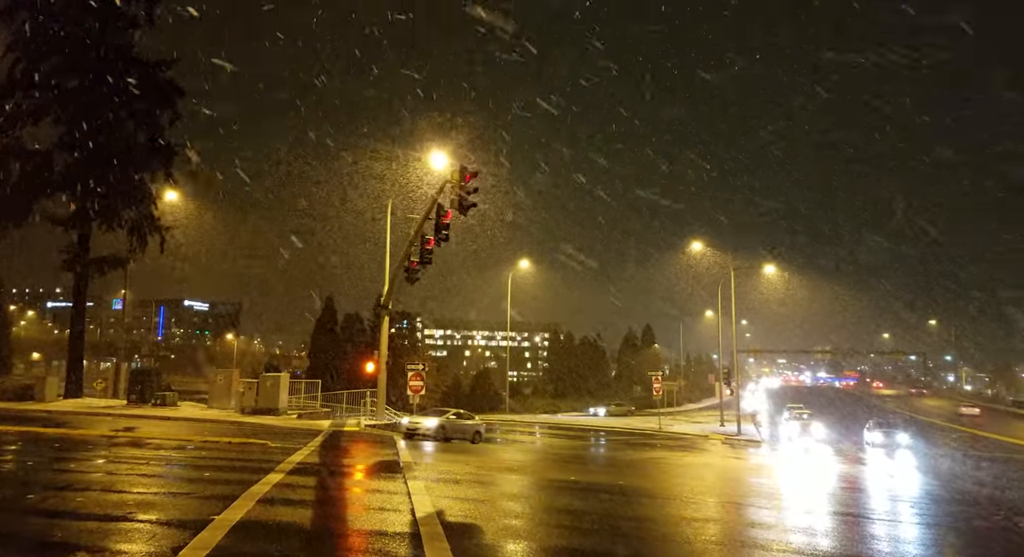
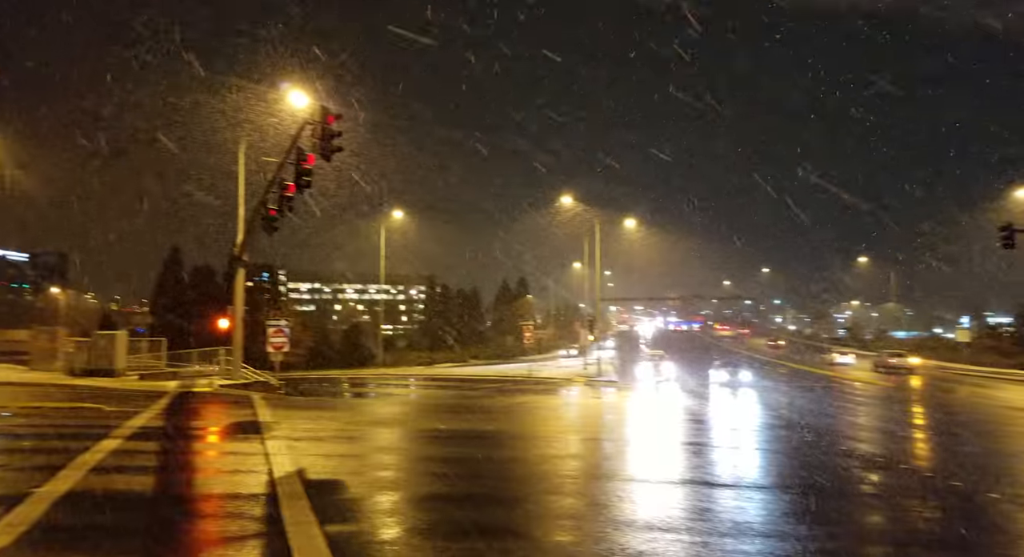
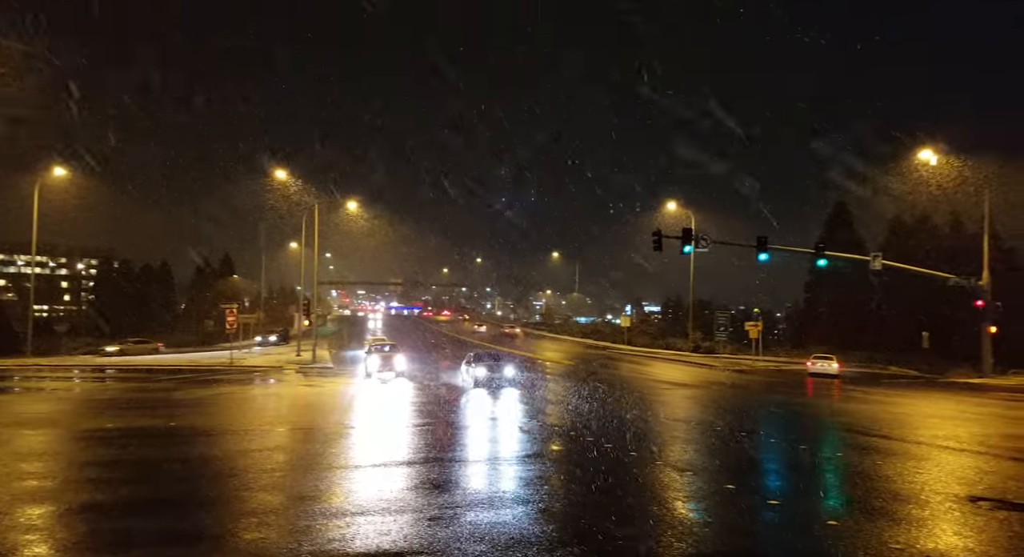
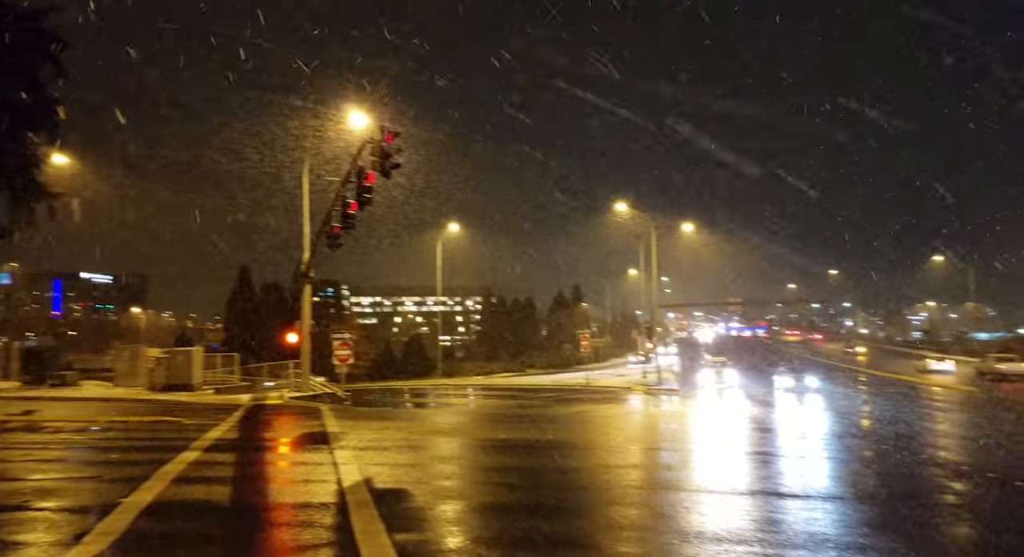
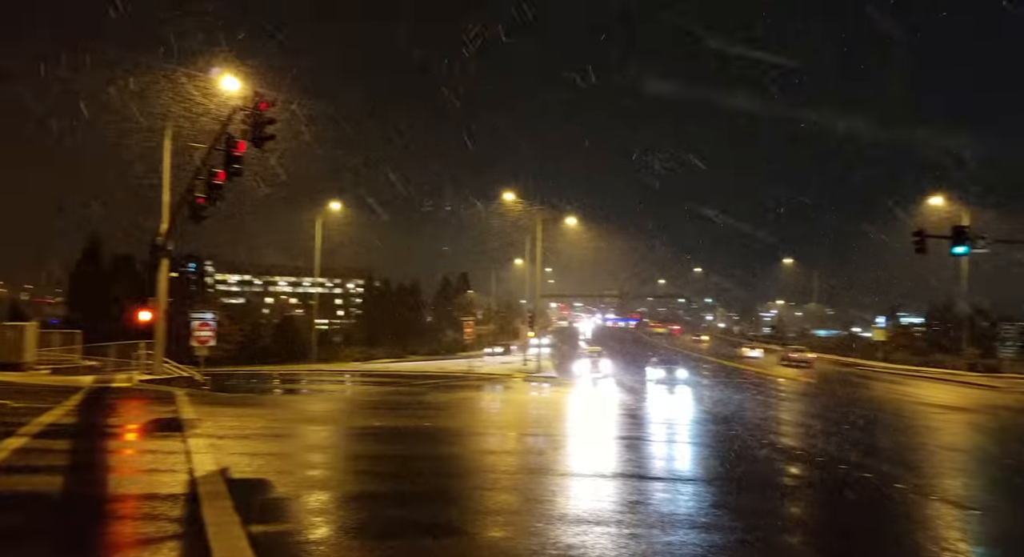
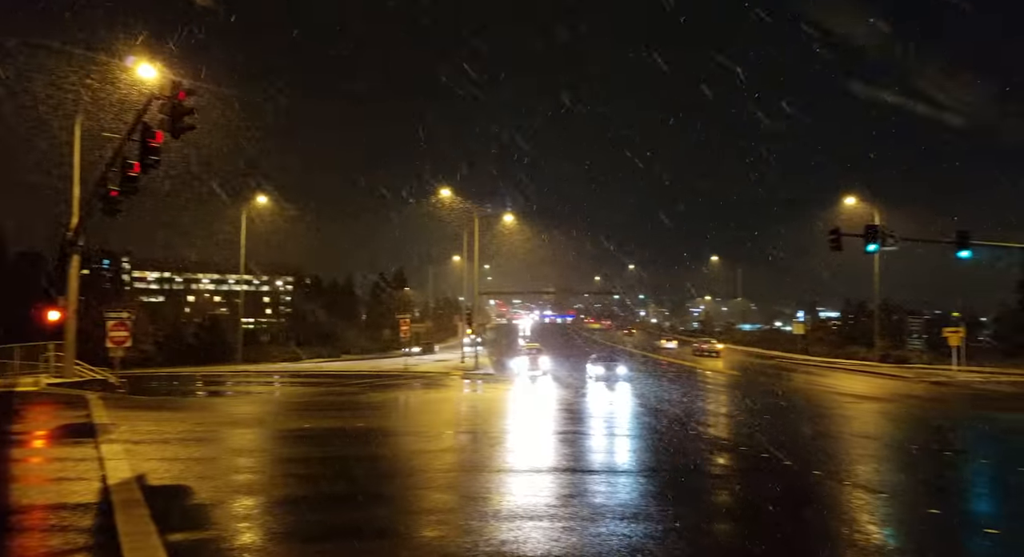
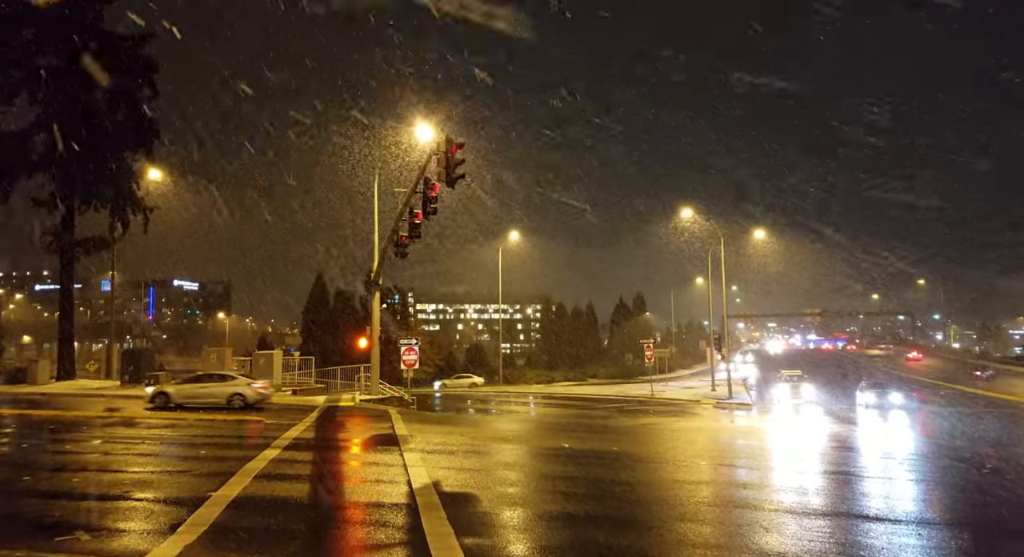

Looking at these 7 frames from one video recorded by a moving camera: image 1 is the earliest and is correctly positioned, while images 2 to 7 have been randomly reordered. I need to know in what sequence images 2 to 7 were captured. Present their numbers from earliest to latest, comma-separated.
7, 4, 2, 5, 6, 3
